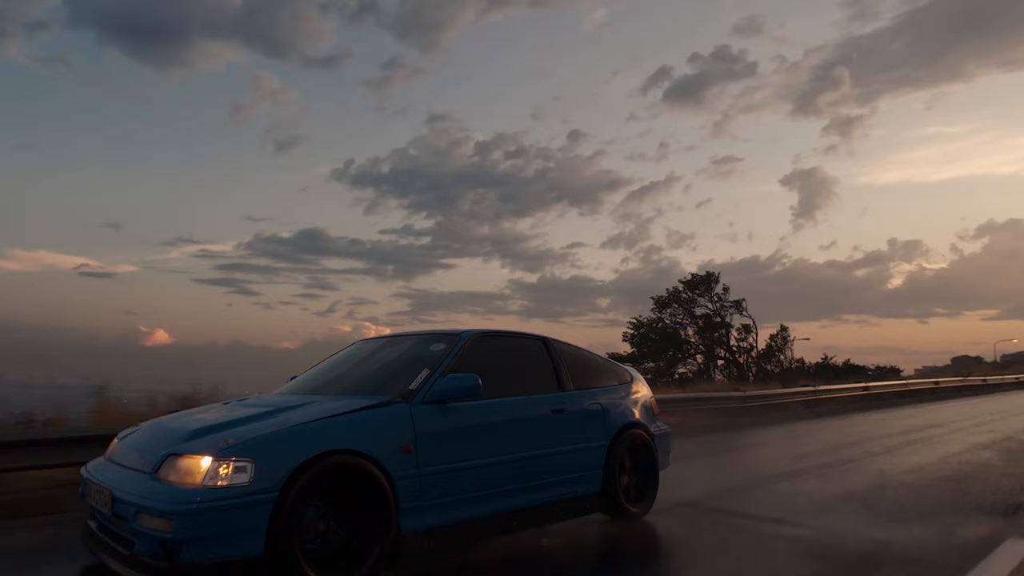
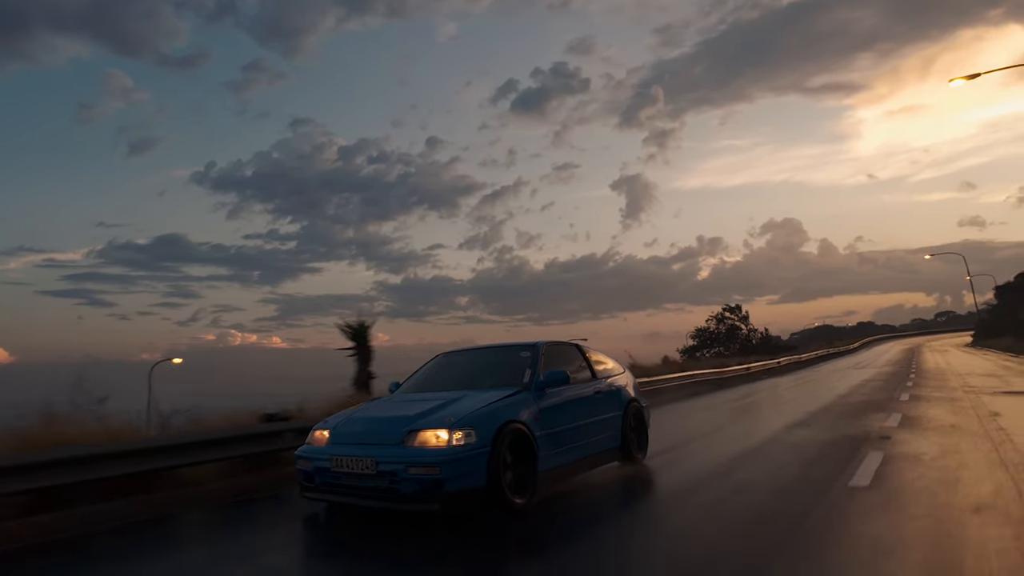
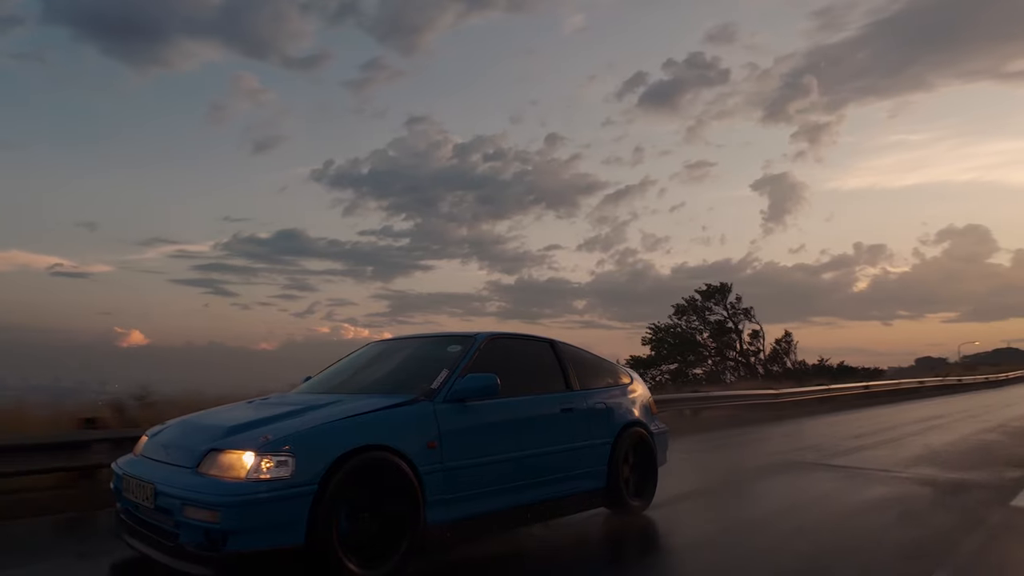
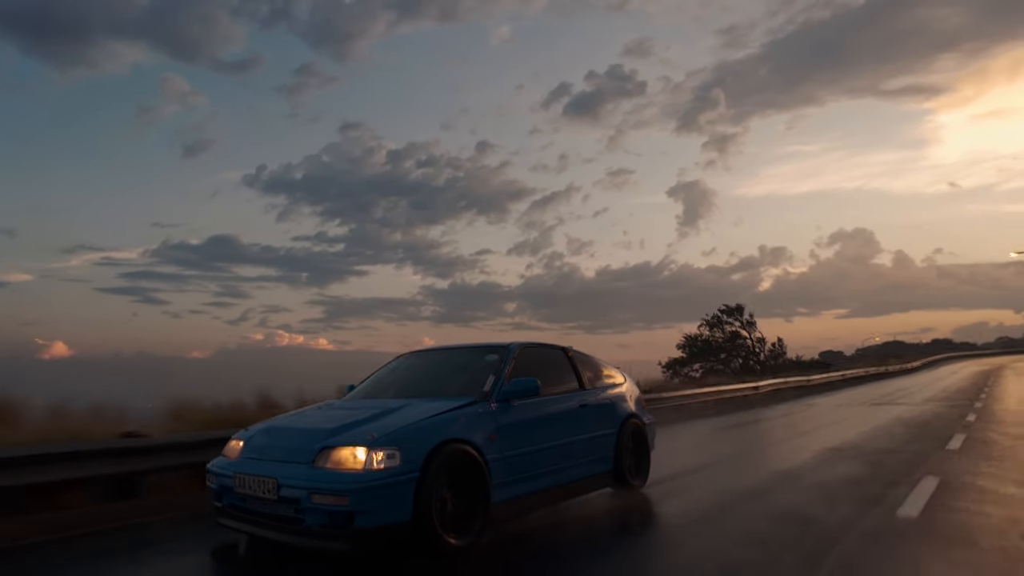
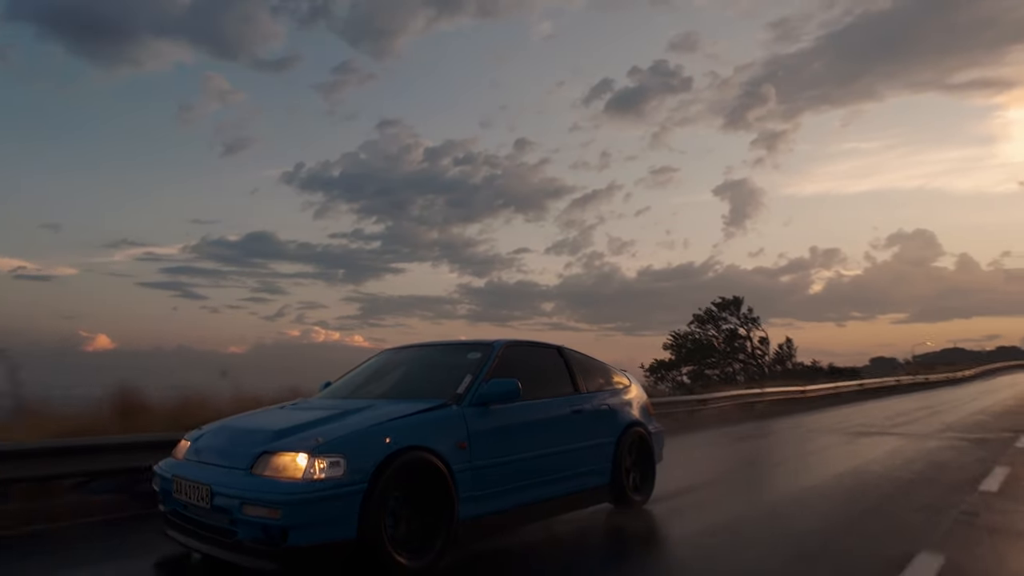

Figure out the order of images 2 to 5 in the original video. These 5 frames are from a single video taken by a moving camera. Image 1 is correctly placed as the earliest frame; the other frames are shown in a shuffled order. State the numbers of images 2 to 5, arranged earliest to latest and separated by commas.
3, 5, 4, 2
